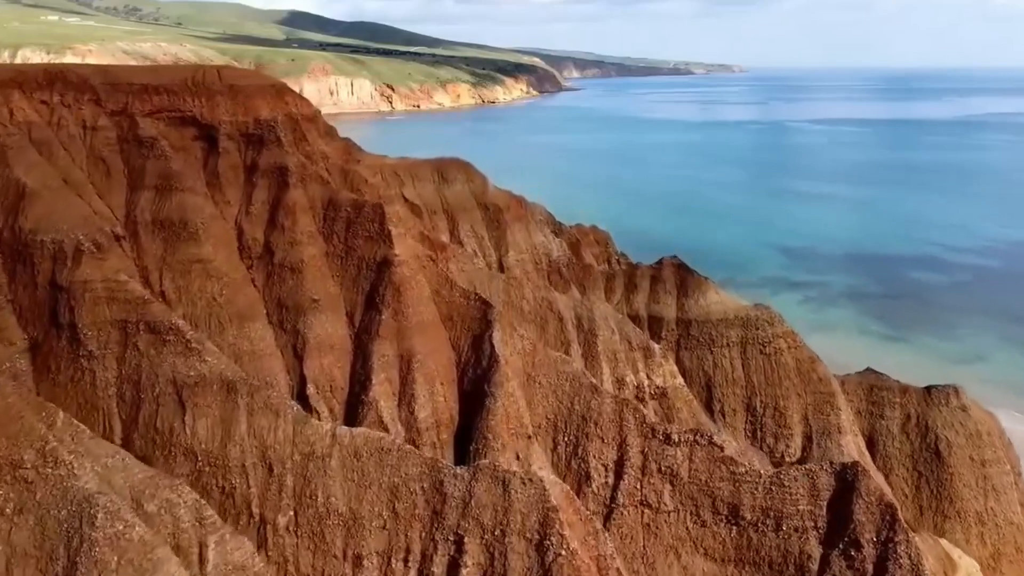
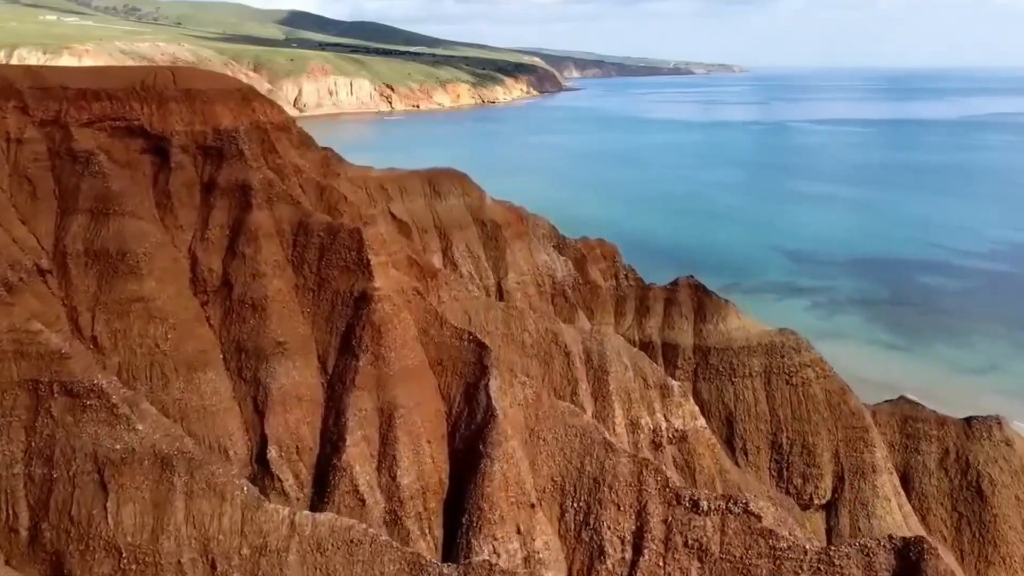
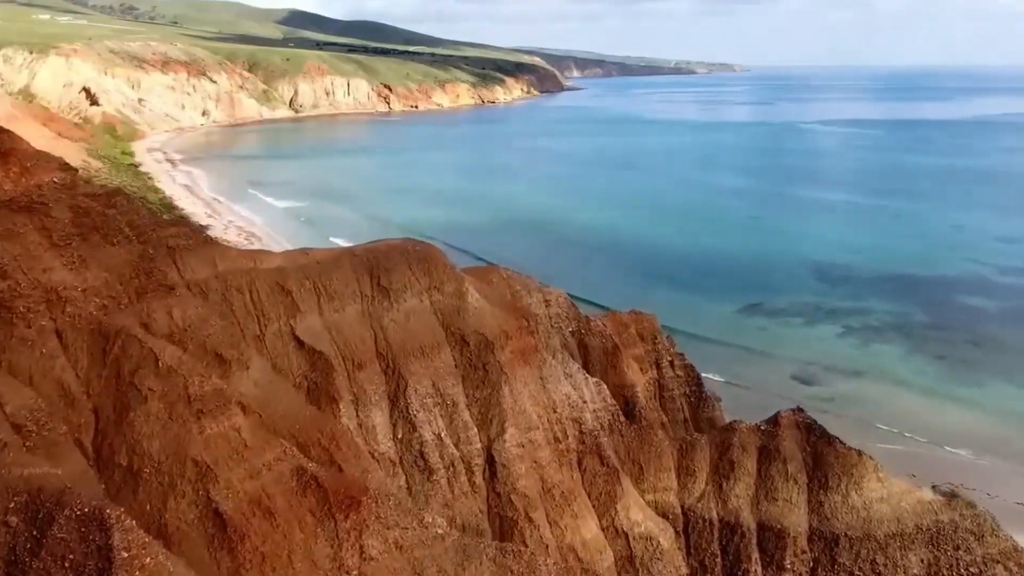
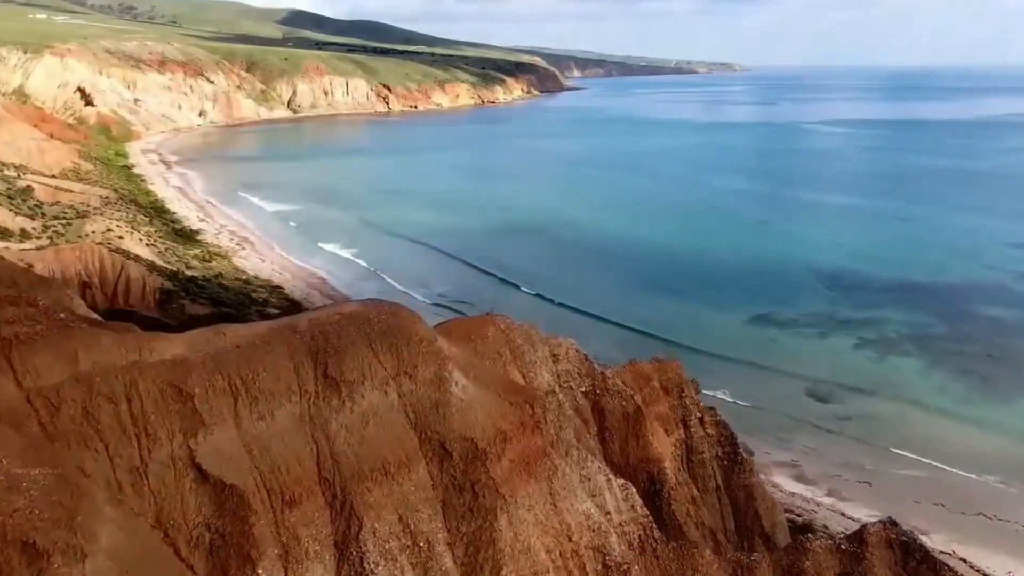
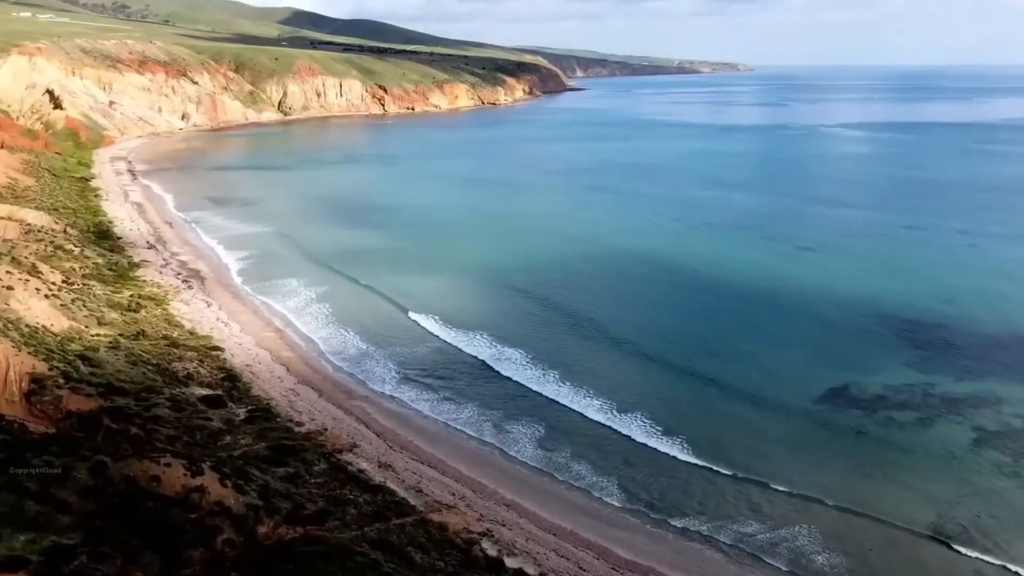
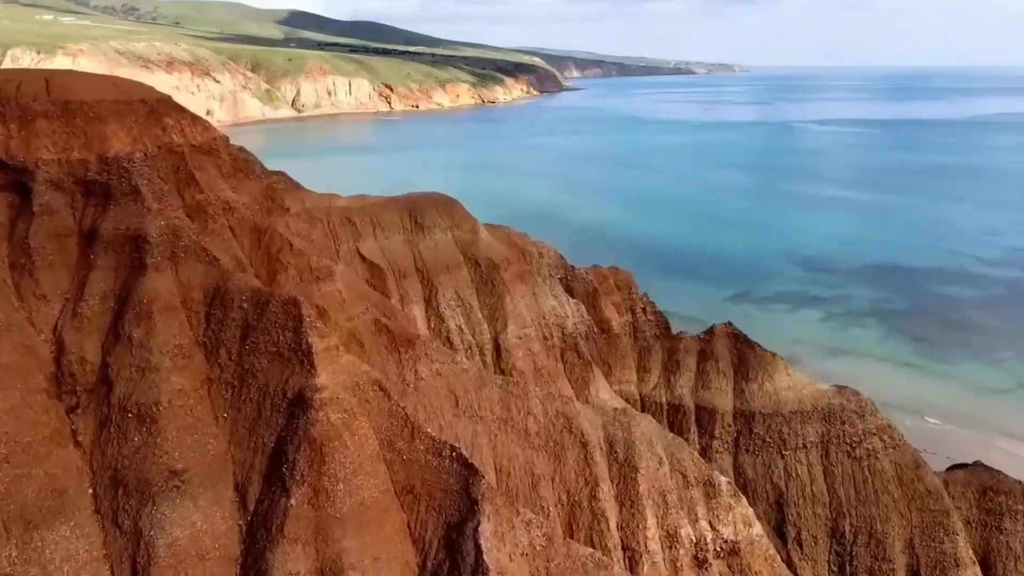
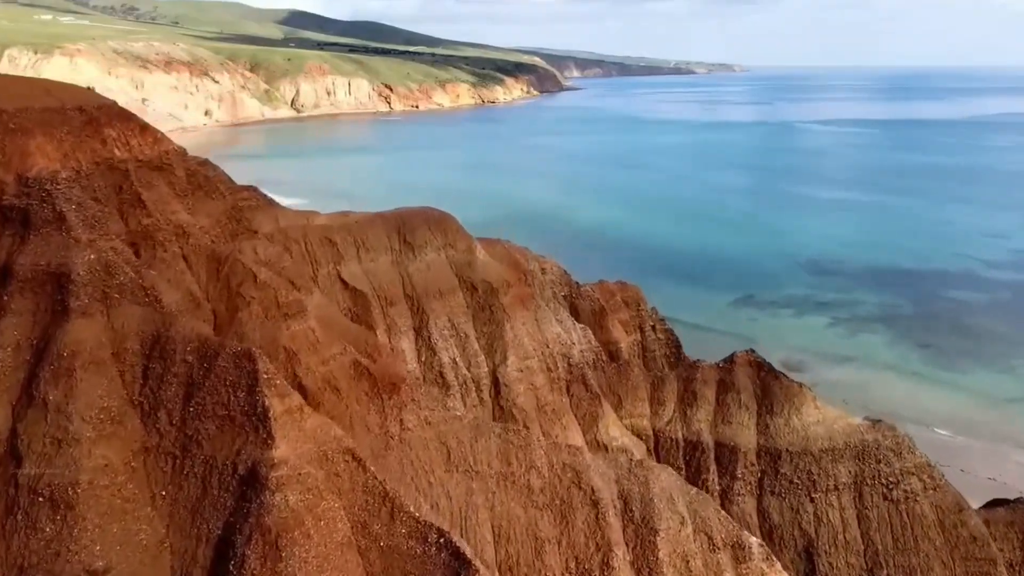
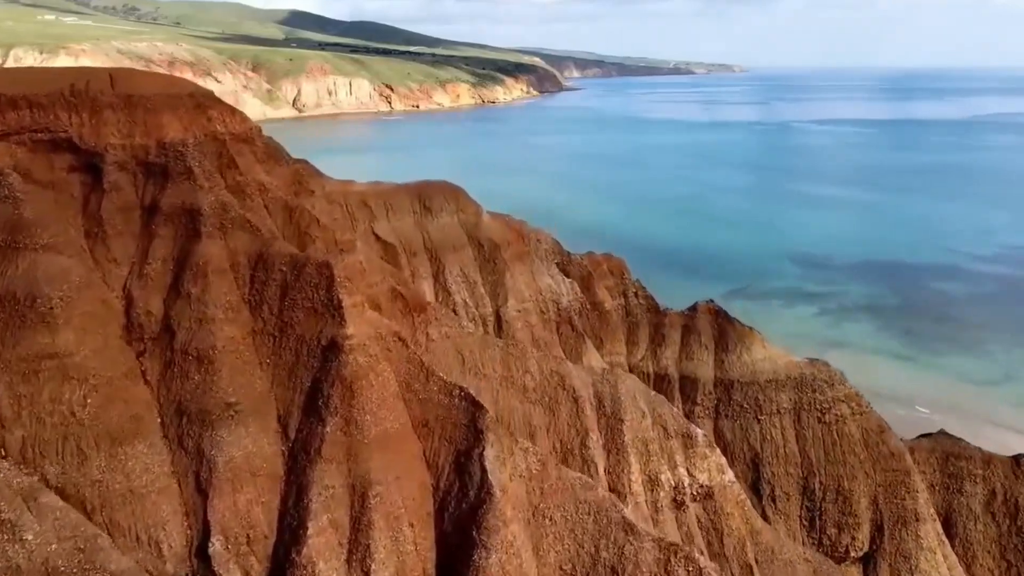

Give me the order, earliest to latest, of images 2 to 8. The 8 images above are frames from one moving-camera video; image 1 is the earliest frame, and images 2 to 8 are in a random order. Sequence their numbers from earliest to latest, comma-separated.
2, 8, 6, 7, 3, 4, 5
